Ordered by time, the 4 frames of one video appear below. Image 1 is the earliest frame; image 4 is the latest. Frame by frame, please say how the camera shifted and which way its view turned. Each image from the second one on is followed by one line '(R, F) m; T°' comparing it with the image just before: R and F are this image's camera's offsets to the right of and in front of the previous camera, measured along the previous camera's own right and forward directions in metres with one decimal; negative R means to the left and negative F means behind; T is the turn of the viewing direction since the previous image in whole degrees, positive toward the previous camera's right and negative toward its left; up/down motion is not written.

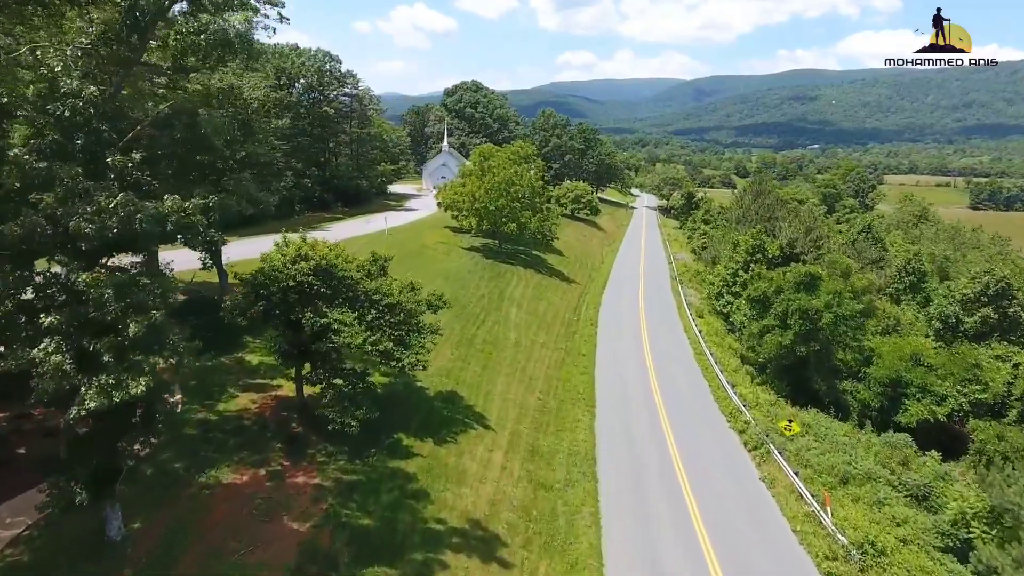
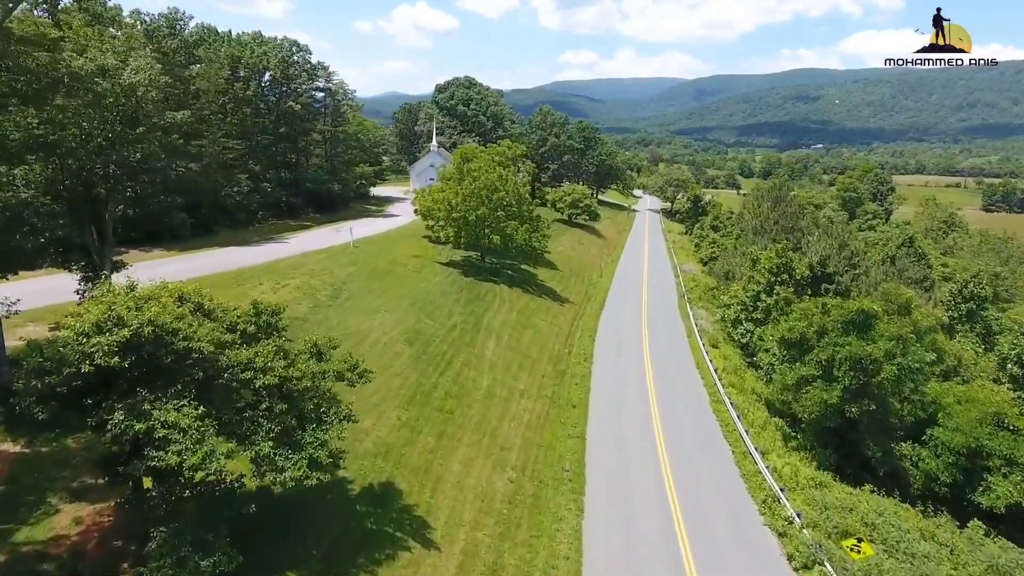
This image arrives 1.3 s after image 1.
(+1.3, +6.5) m; 0°
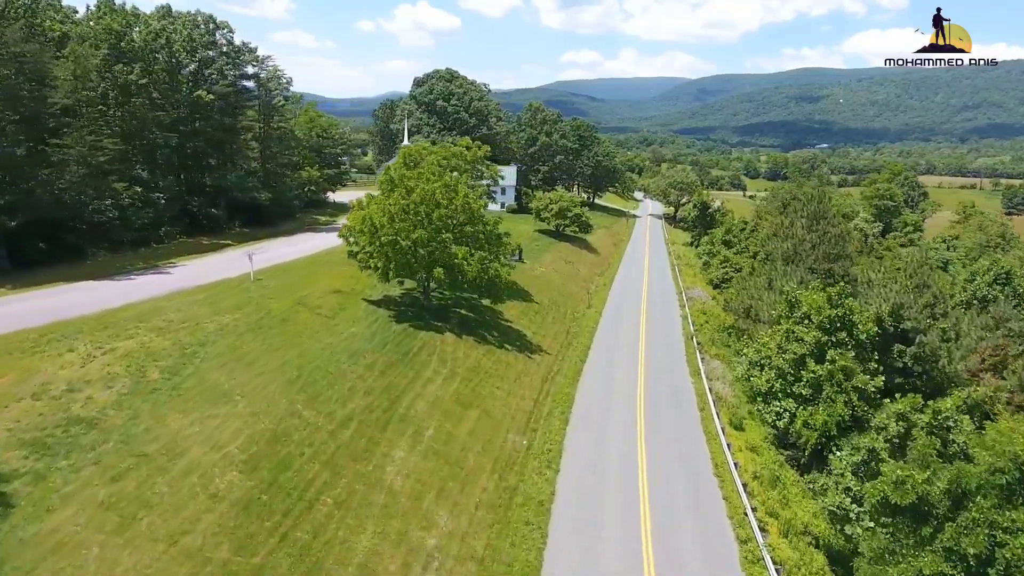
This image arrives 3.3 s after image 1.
(+2.7, +10.9) m; 0°
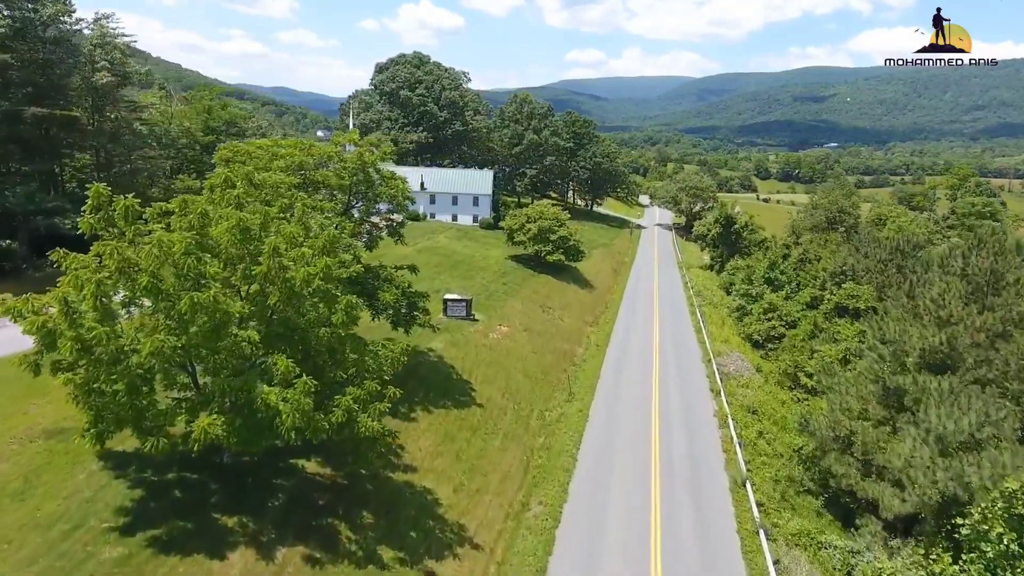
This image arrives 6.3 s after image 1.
(+3.1, +16.7) m; 0°
